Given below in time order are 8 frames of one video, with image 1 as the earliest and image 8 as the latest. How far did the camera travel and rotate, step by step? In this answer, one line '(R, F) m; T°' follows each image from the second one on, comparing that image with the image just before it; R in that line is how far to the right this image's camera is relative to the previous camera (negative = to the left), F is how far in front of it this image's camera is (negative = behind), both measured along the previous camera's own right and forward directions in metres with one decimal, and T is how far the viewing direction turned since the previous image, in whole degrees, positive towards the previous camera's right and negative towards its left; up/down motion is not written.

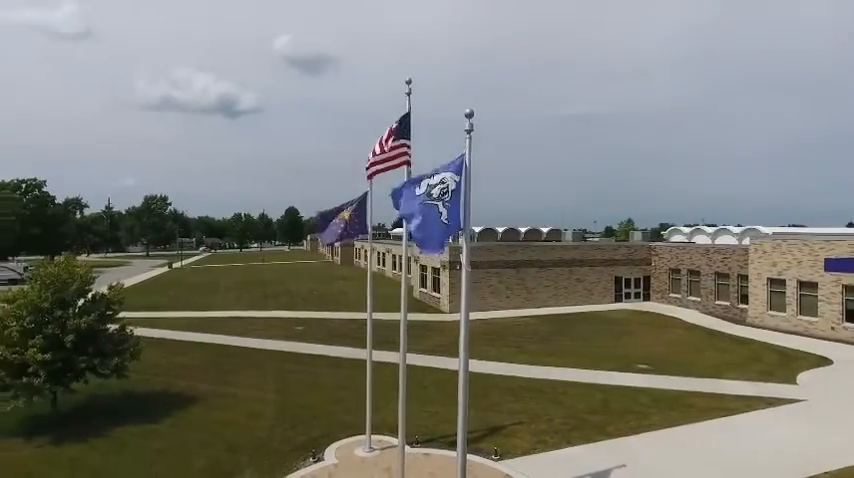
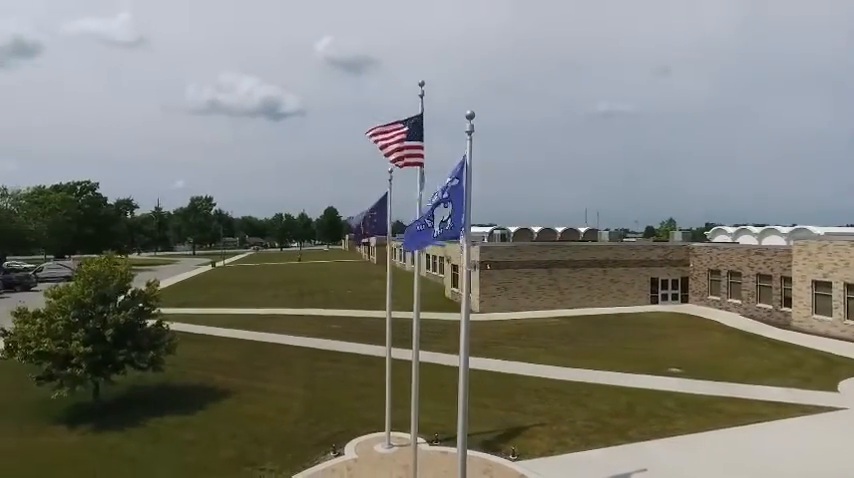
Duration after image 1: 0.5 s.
(+0.5, -0.1) m; -4°
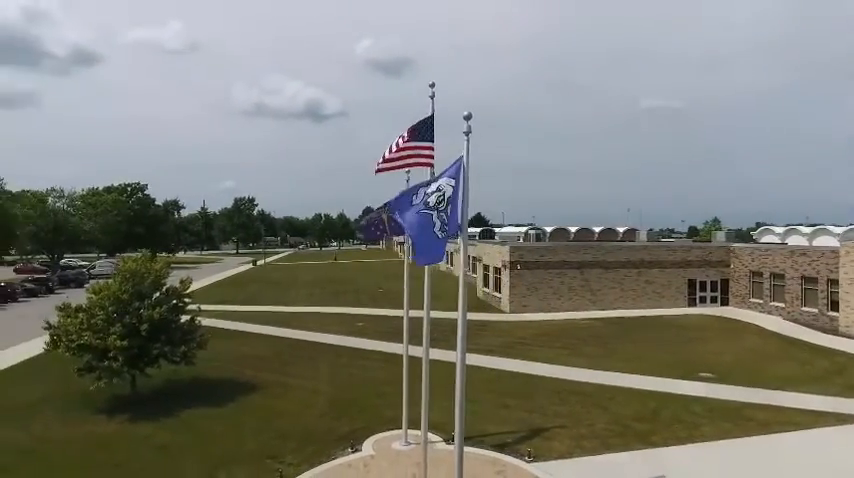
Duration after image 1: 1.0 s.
(+0.6, -0.1) m; -4°
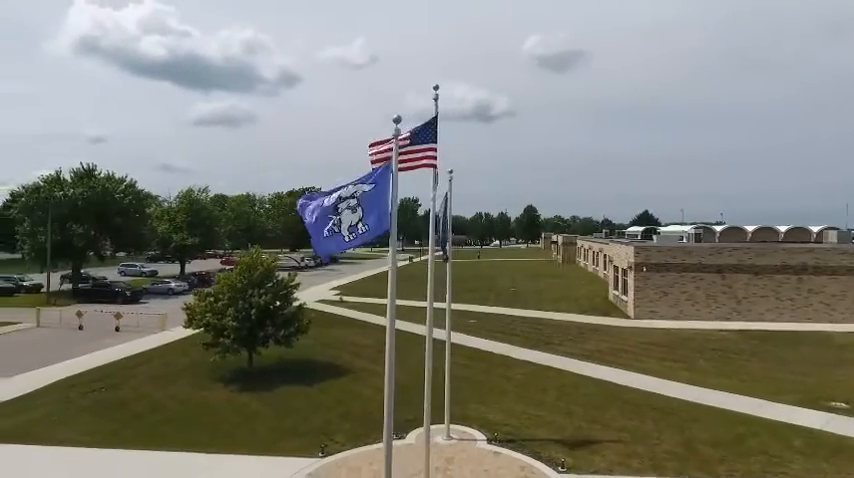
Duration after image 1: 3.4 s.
(+3.2, +0.3) m; -19°
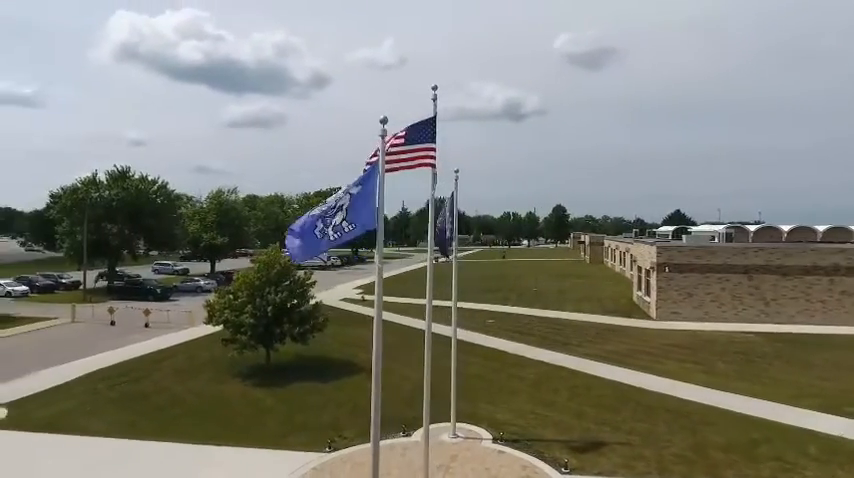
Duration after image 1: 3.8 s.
(+0.6, -0.1) m; -3°
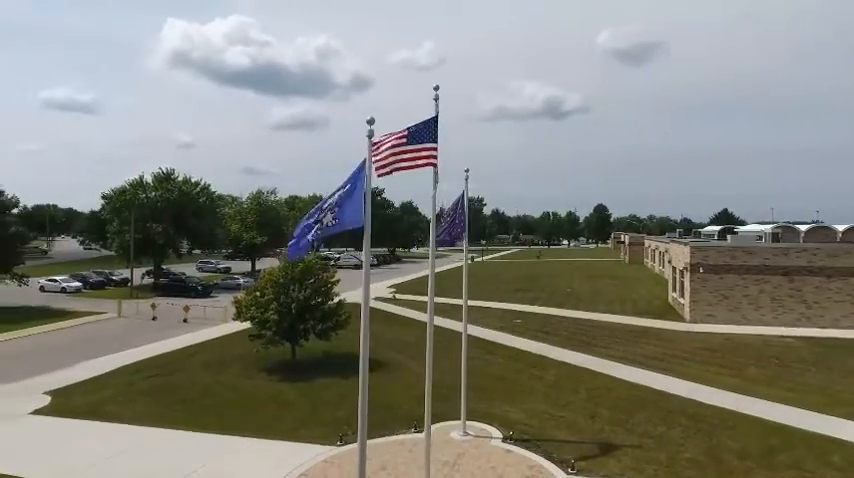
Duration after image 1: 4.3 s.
(+0.8, -0.1) m; -4°
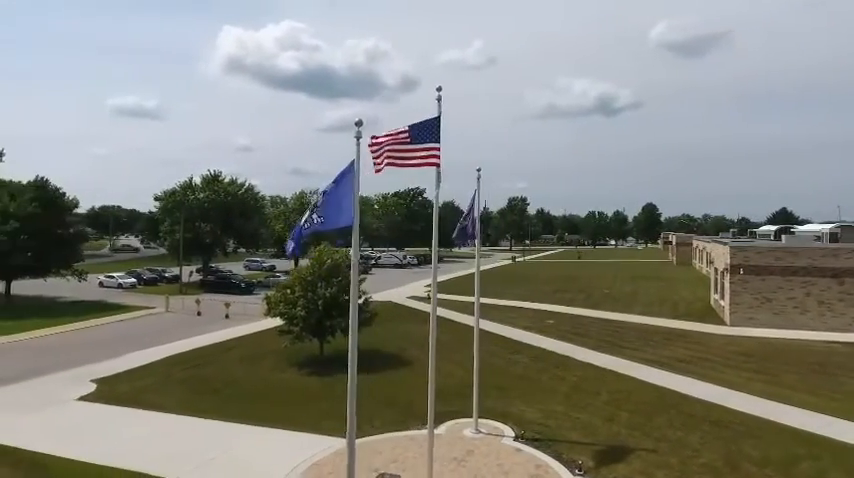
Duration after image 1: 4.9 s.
(+0.9, -0.1) m; -5°
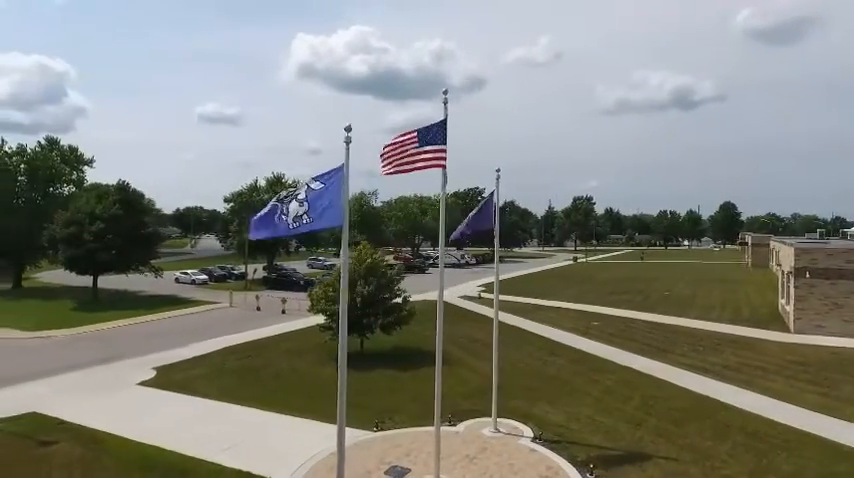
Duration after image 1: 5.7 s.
(+1.3, -0.2) m; -7°
